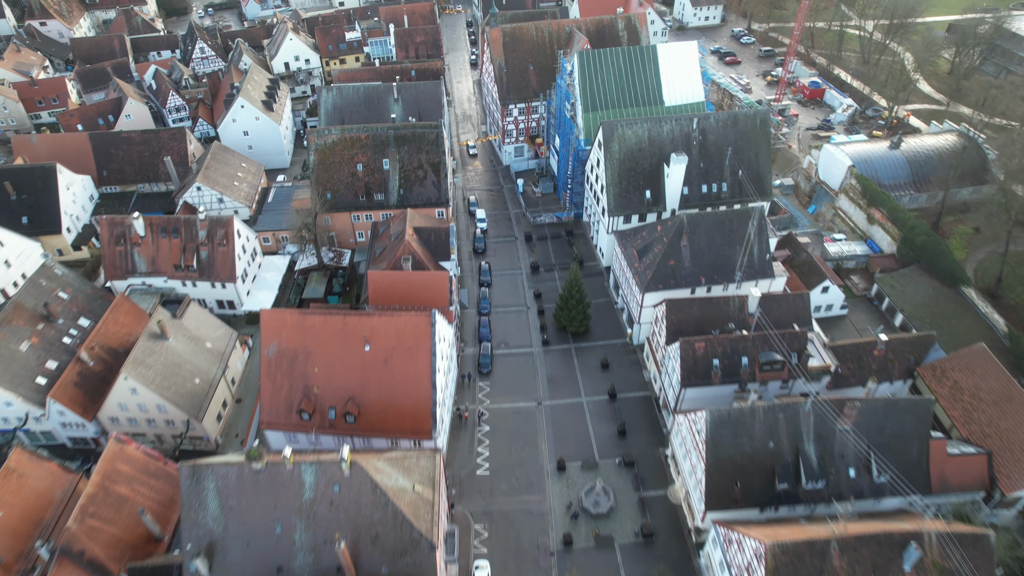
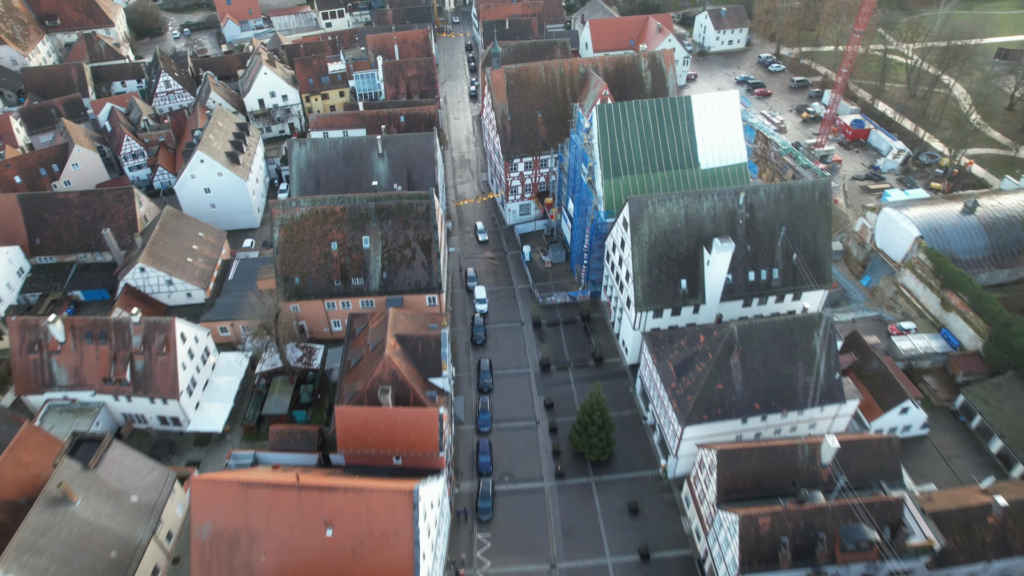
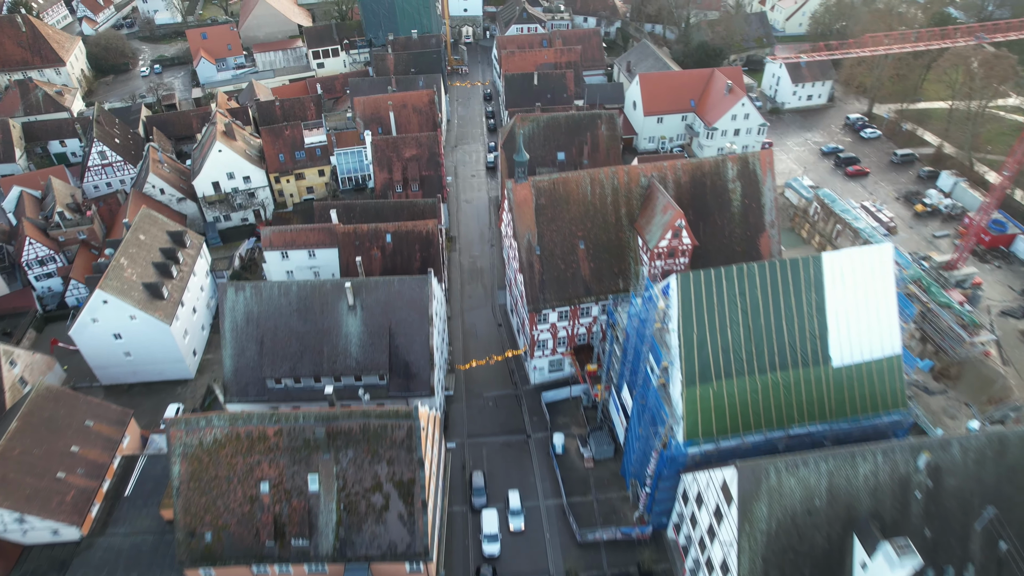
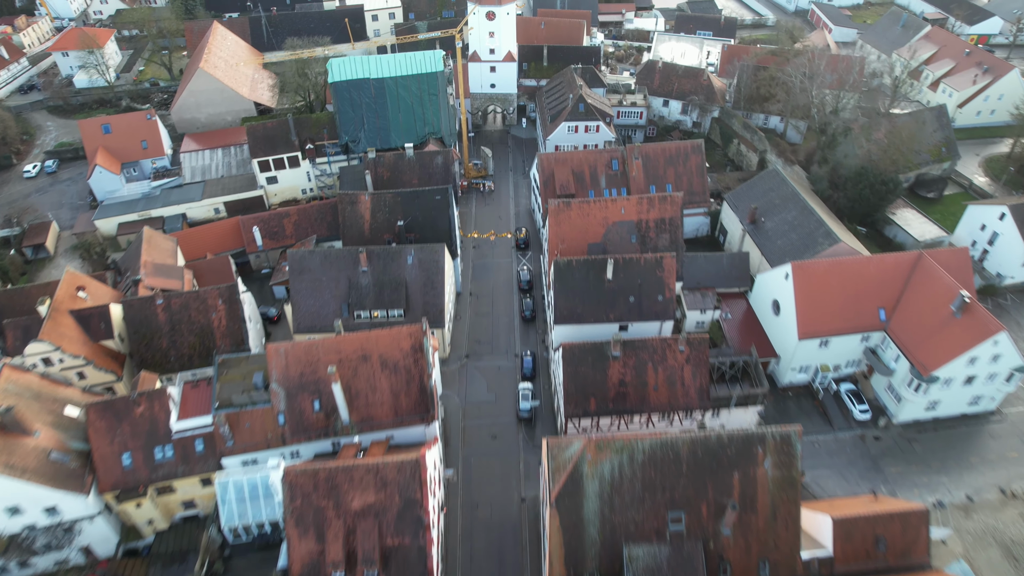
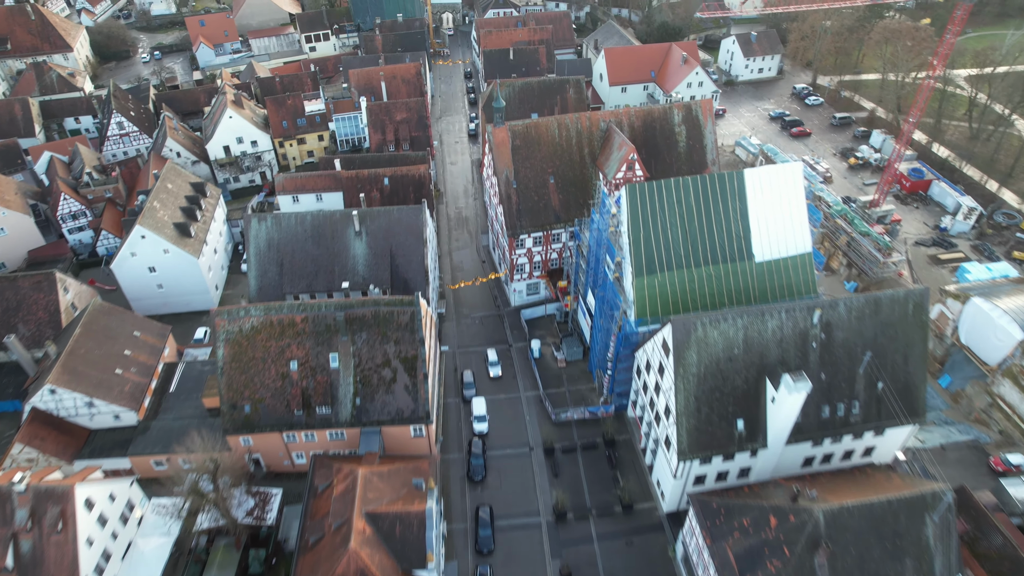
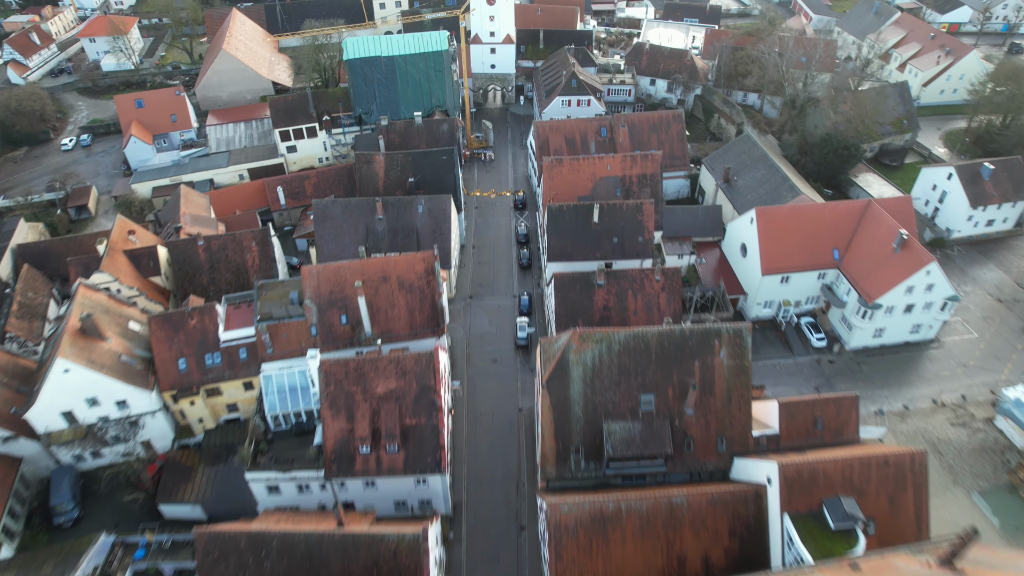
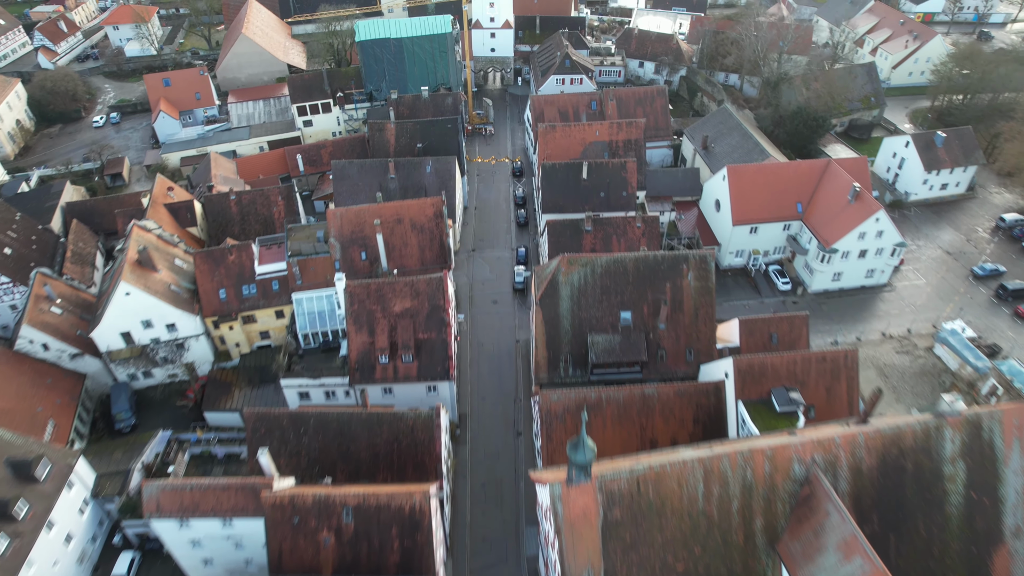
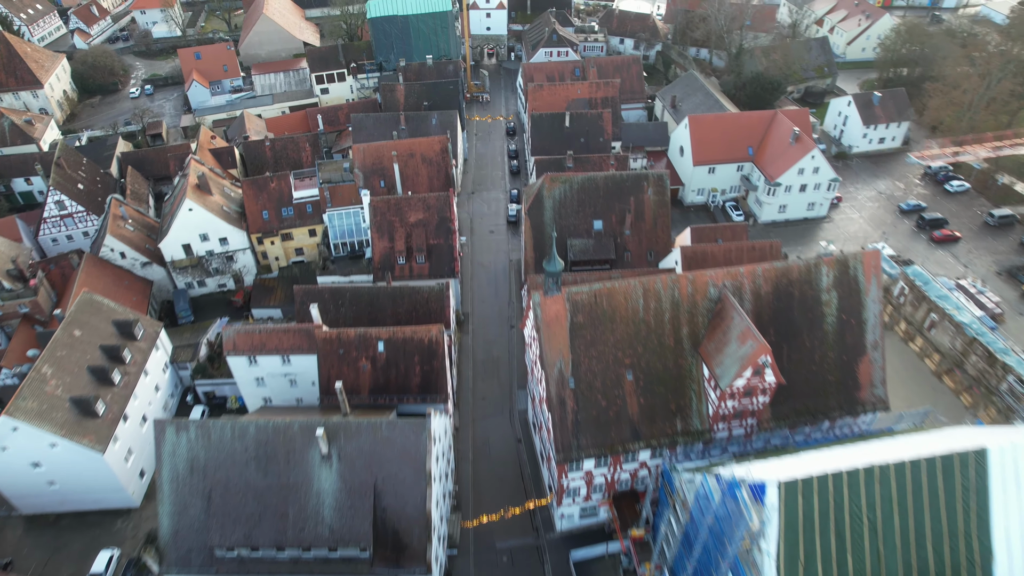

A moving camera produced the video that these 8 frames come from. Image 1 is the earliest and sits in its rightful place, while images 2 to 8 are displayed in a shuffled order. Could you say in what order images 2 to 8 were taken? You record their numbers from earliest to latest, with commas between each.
2, 5, 3, 8, 7, 6, 4
